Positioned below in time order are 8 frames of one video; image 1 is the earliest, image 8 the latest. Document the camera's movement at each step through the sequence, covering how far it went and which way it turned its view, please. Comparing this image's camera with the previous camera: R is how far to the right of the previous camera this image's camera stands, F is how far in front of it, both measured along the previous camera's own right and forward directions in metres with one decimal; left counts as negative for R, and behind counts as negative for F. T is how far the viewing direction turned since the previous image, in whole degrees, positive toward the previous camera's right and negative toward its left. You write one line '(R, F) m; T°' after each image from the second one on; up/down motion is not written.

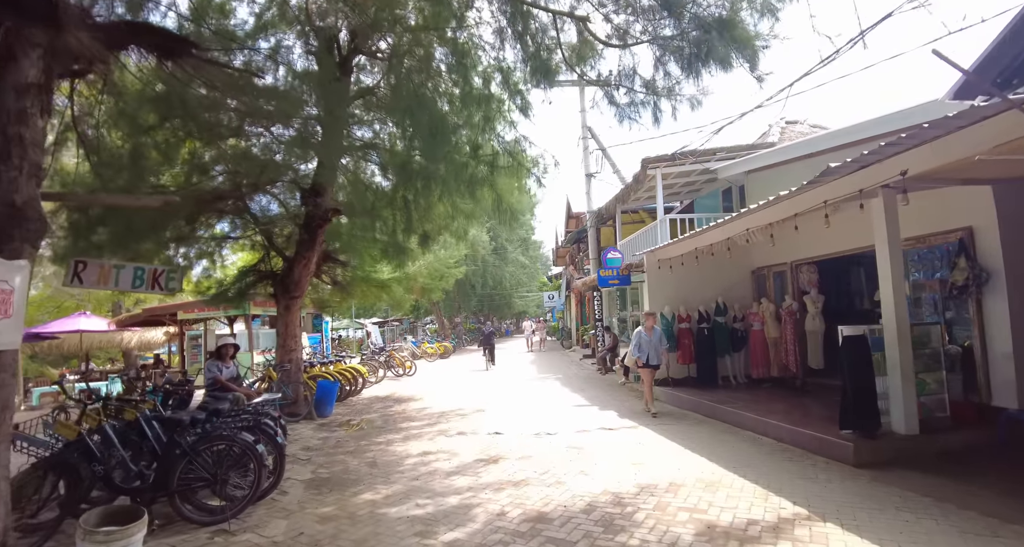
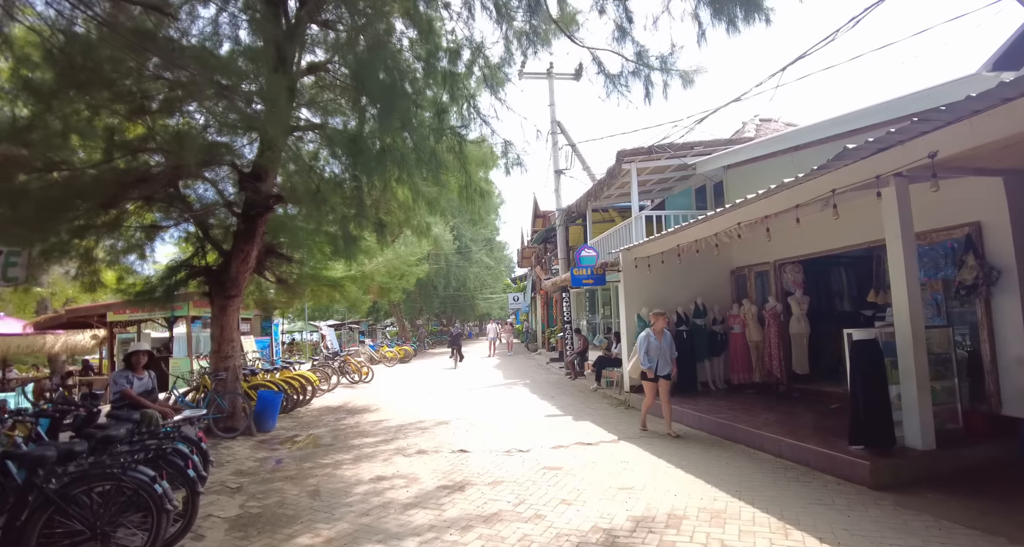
(-0.1, +0.8) m; +4°
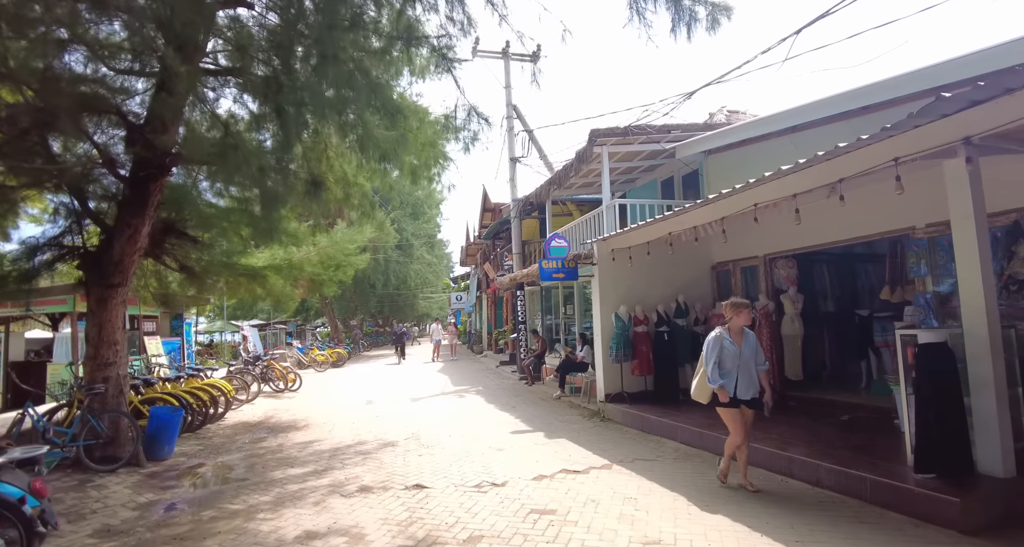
(-0.3, +1.4) m; +6°
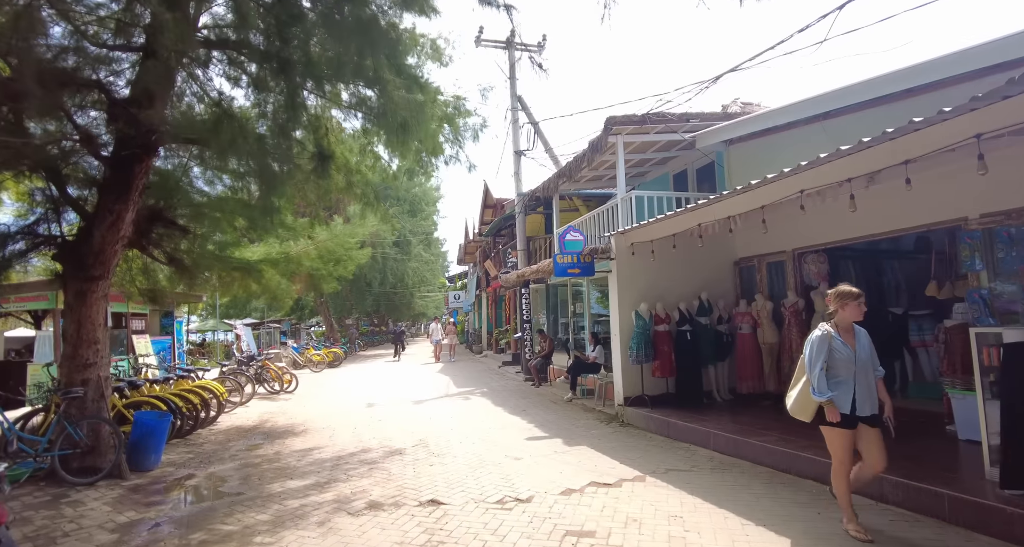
(-0.3, +0.5) m; +1°
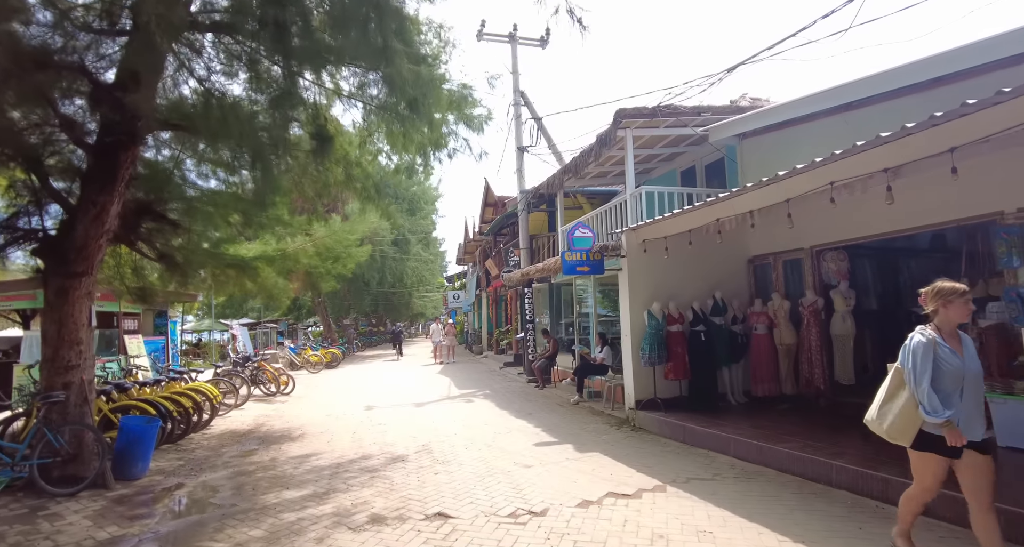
(-0.1, +0.3) m; 0°
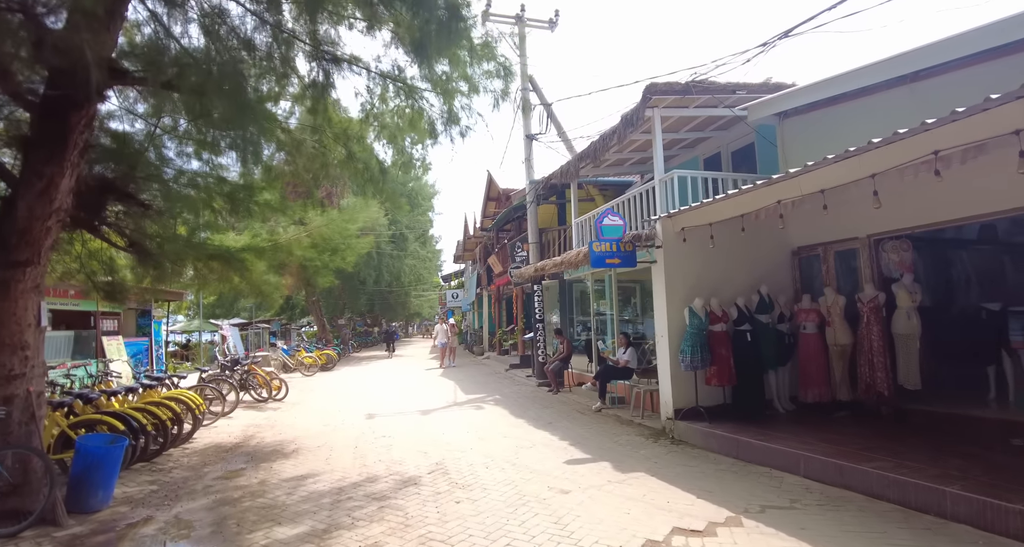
(-0.3, +0.9) m; +1°
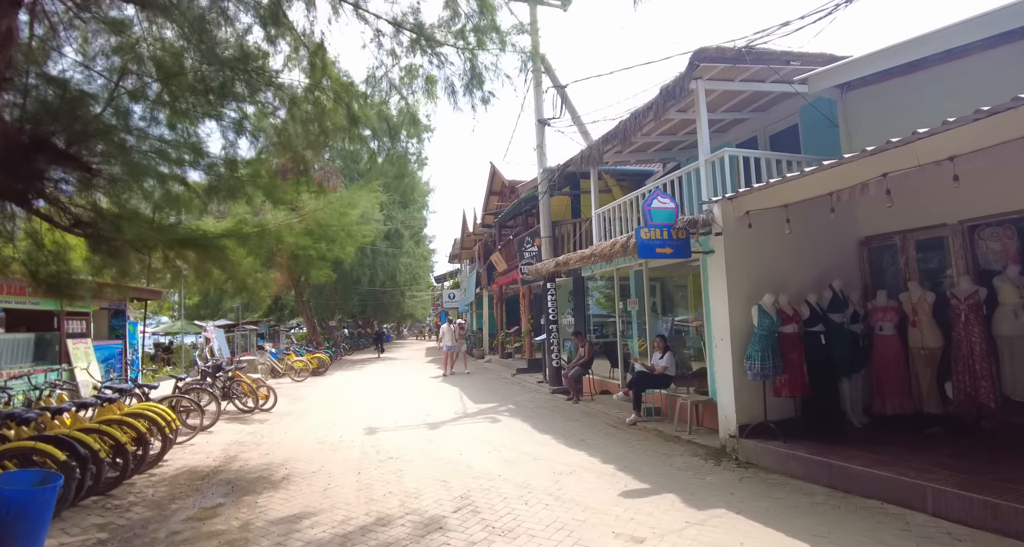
(-0.4, +1.1) m; +1°
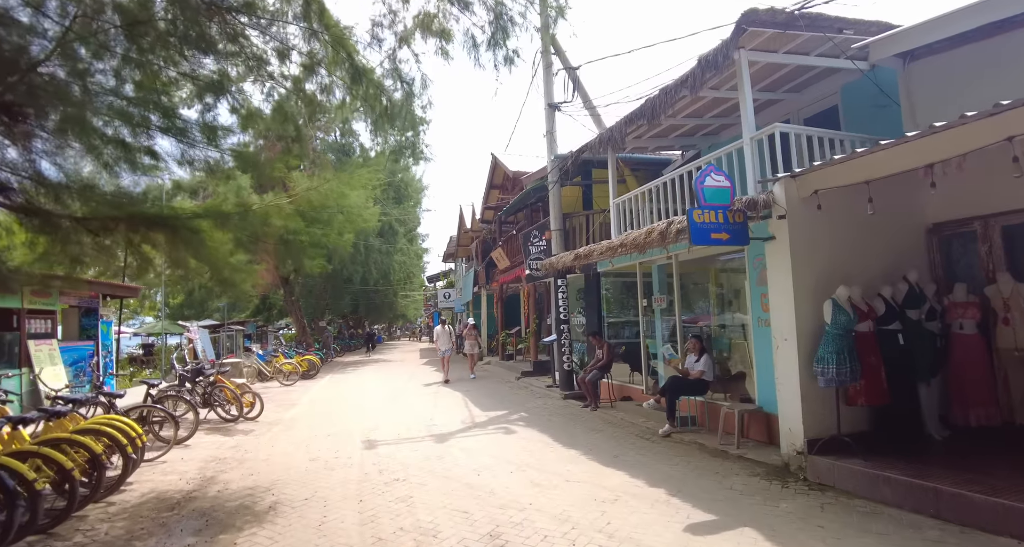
(-0.3, +0.9) m; +1°
